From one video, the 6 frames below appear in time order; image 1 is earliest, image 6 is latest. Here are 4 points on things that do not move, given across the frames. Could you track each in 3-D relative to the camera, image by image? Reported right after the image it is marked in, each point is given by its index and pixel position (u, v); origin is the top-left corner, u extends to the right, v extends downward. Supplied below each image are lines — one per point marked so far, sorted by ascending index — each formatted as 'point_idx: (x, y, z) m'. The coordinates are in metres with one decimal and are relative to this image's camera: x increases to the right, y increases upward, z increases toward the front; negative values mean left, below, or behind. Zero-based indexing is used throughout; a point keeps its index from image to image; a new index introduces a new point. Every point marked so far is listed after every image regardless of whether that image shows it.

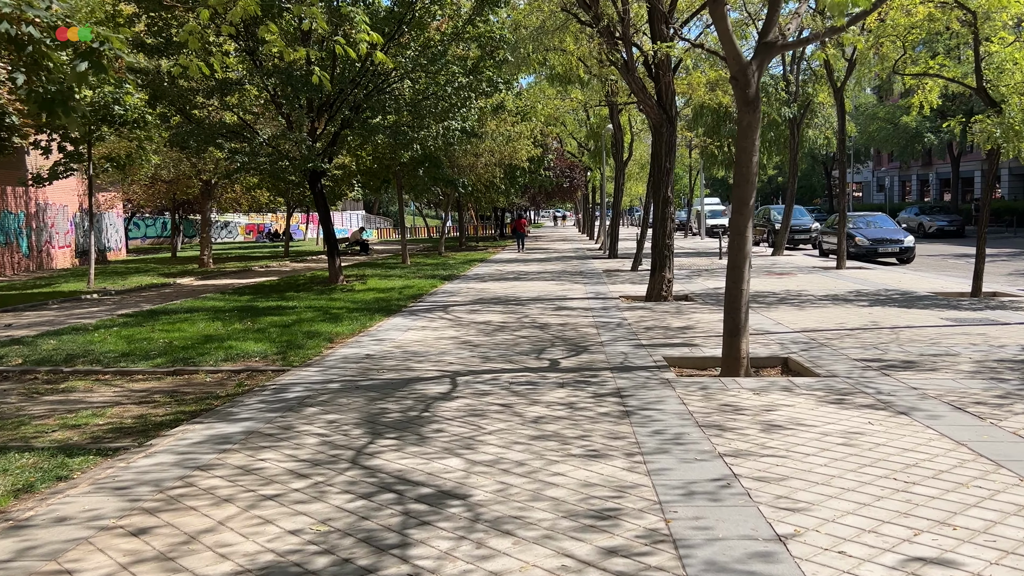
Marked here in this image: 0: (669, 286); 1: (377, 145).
0: (+2.6, 0.0, +14.0) m
1: (-3.0, +3.3, +19.6) m
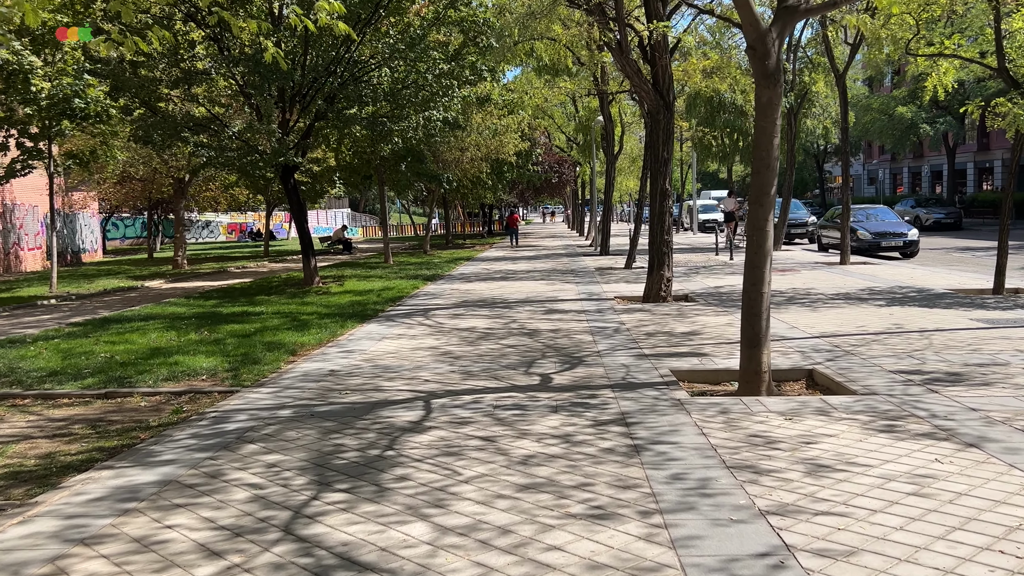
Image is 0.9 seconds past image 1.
0: (+2.4, 0.0, +13.0) m
1: (-3.4, +3.3, +18.5) m
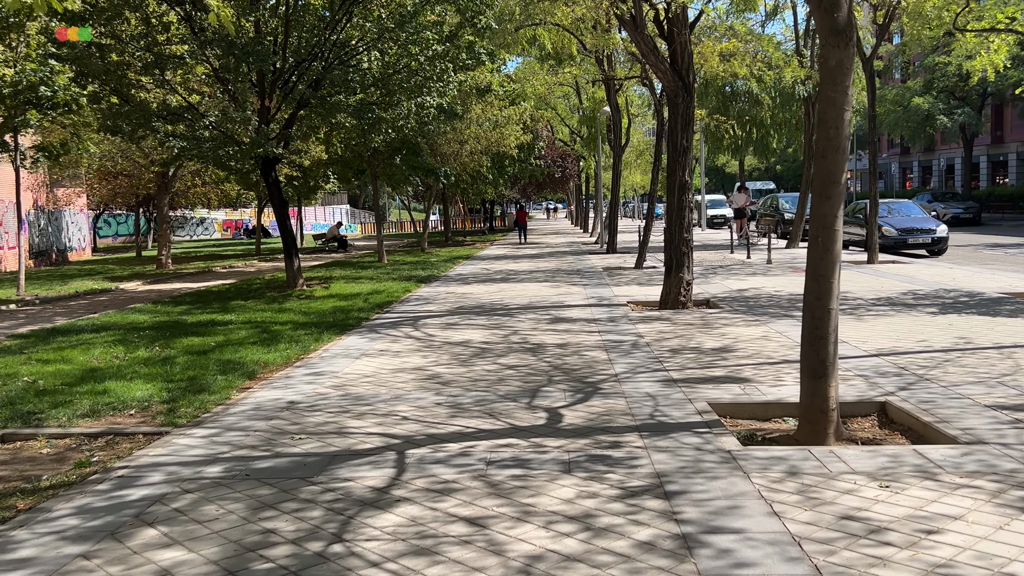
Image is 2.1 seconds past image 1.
0: (+2.4, 0.0, +11.6) m
1: (-3.3, +3.2, +17.1) m
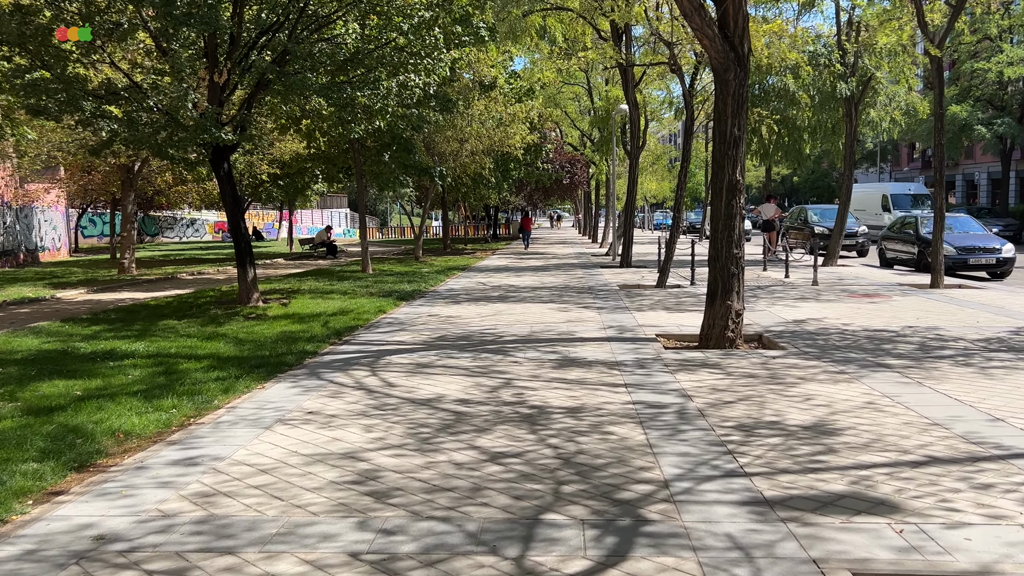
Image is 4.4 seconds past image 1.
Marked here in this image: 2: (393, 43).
0: (+2.3, -0.4, +8.9) m
1: (-3.3, +3.0, +14.5) m
2: (-1.8, +3.8, +13.2) m
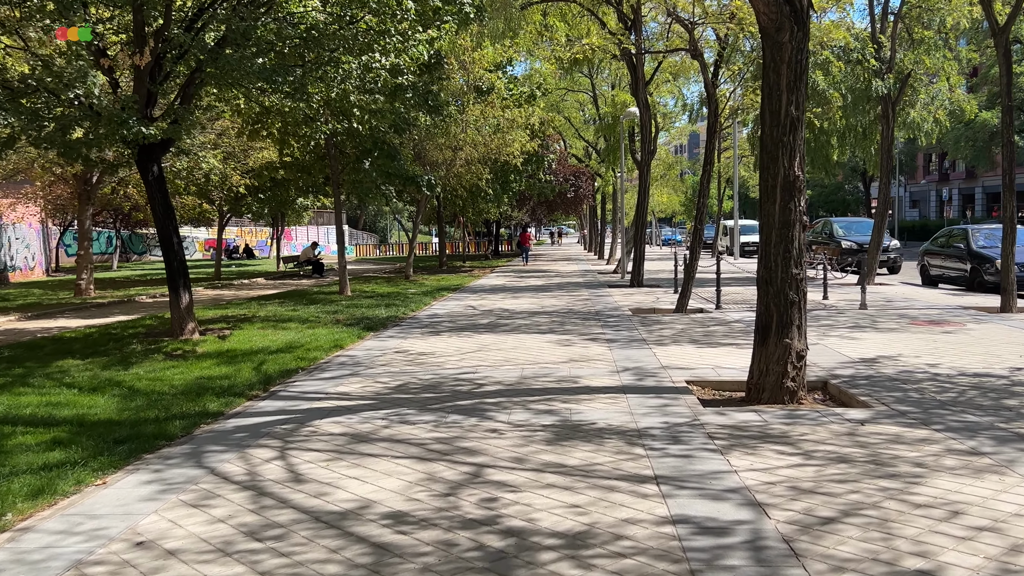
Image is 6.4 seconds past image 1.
0: (+2.2, -0.6, +6.6) m
1: (-3.4, +2.6, +12.3) m
2: (-2.0, +3.4, +11.0) m
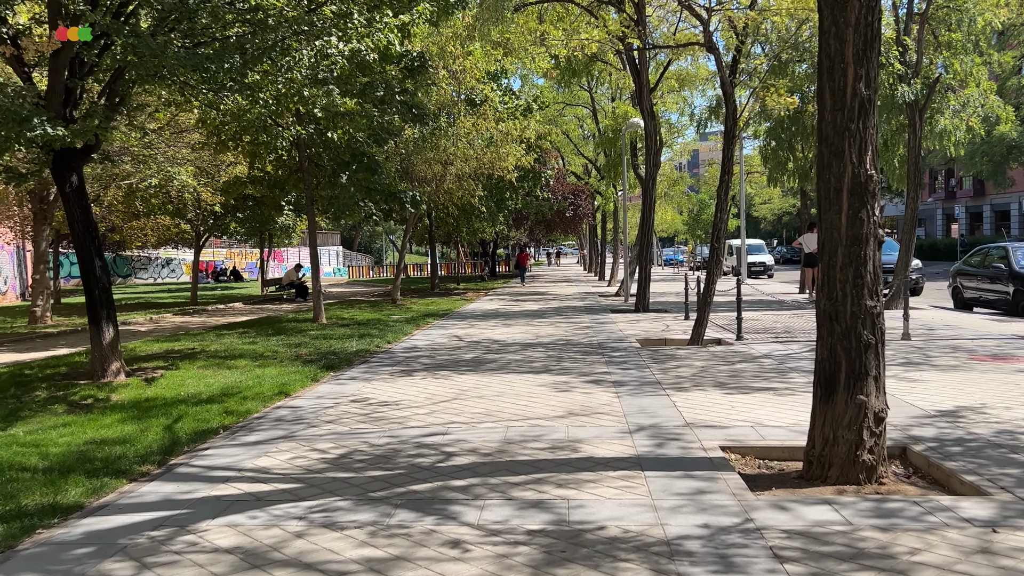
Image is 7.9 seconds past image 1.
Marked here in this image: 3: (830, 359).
0: (+2.1, -0.8, +4.9) m
1: (-3.5, +2.2, +10.7) m
2: (-2.1, +3.1, +9.3) m
3: (+1.8, -0.4, +4.9) m
